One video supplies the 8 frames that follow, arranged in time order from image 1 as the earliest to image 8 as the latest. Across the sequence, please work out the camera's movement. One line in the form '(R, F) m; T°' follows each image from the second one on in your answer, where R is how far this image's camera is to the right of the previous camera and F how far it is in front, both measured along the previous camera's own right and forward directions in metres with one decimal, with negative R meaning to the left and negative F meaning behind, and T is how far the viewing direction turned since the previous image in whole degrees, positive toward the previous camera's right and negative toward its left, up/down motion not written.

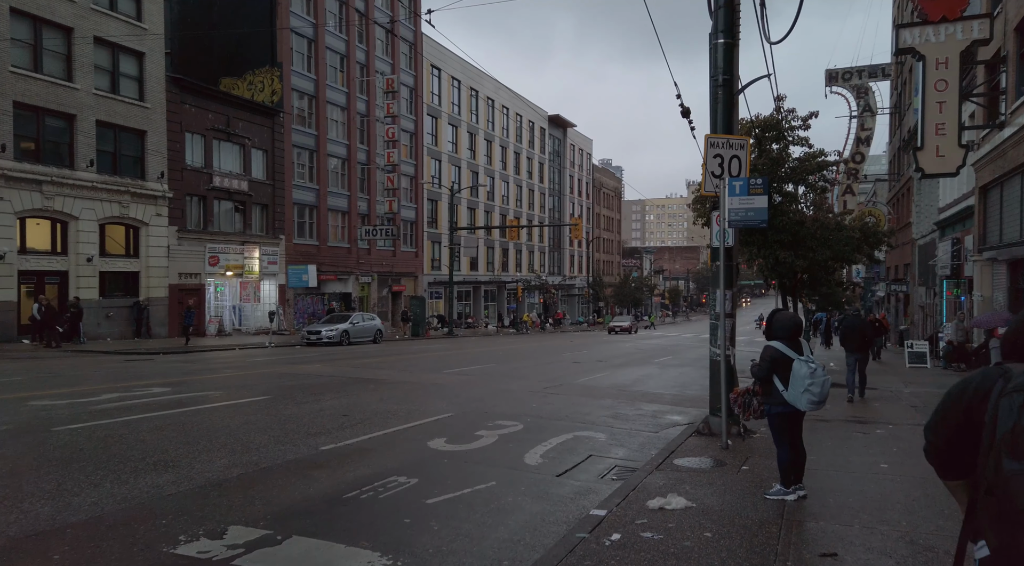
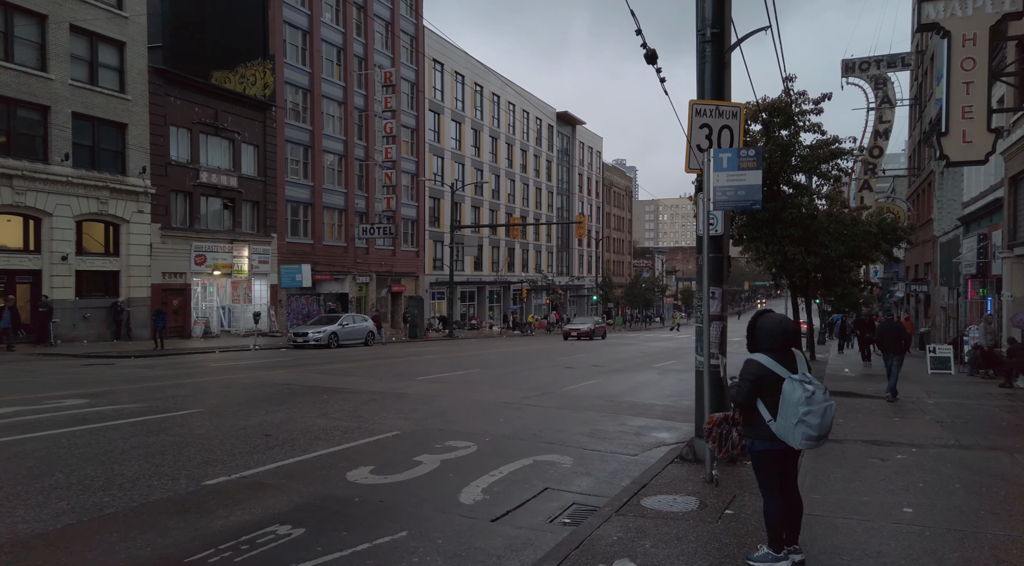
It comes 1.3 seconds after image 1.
(+0.7, +1.4) m; -1°
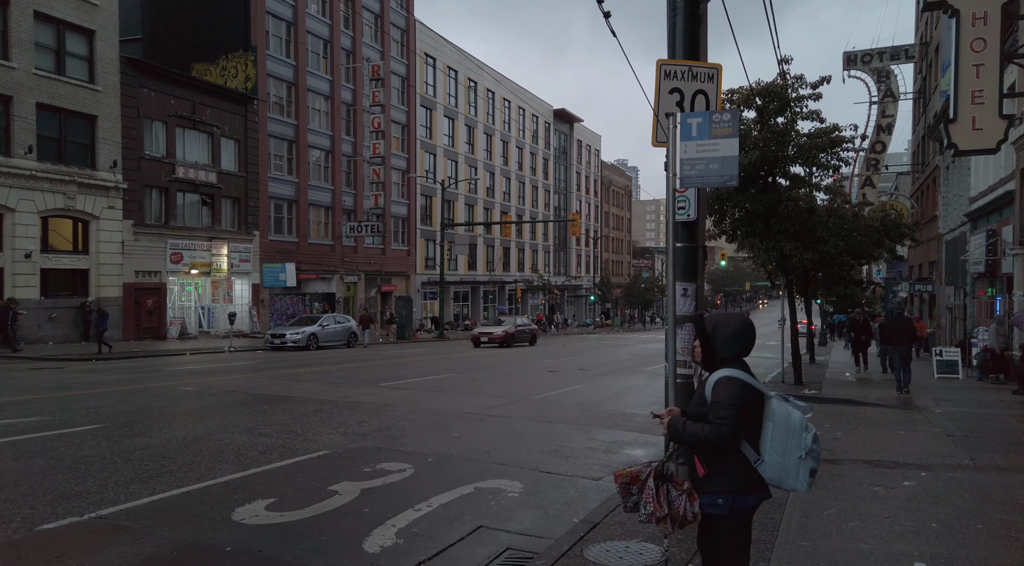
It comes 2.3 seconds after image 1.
(+0.6, +1.1) m; 0°
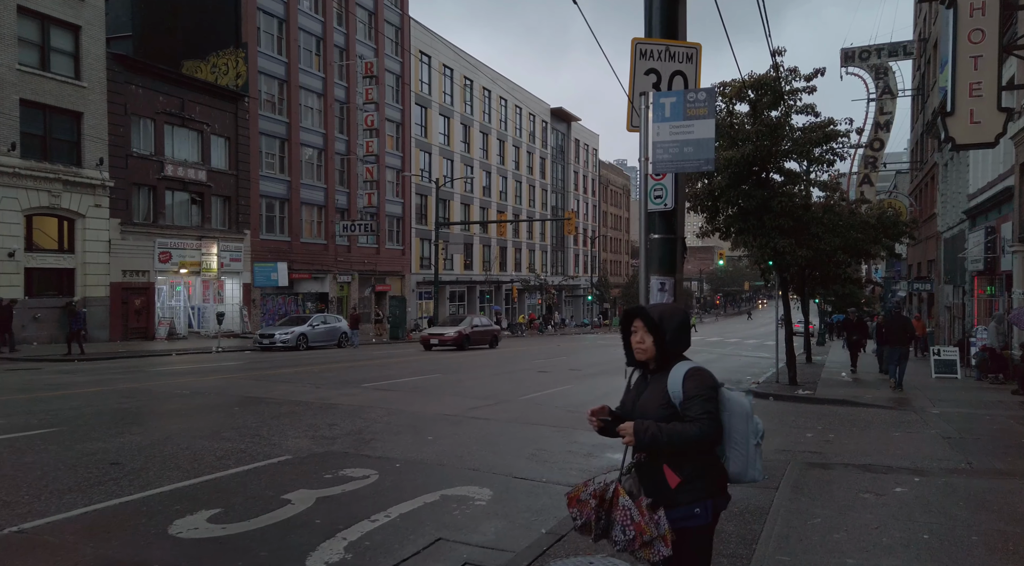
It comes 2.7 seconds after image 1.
(+0.3, +0.4) m; 0°
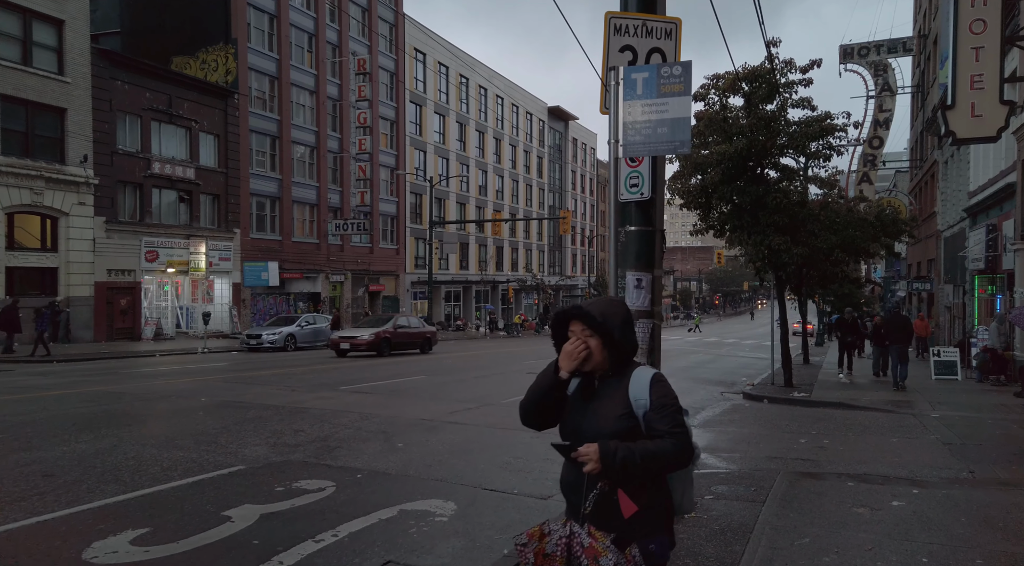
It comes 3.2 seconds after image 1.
(+0.3, +0.5) m; 0°
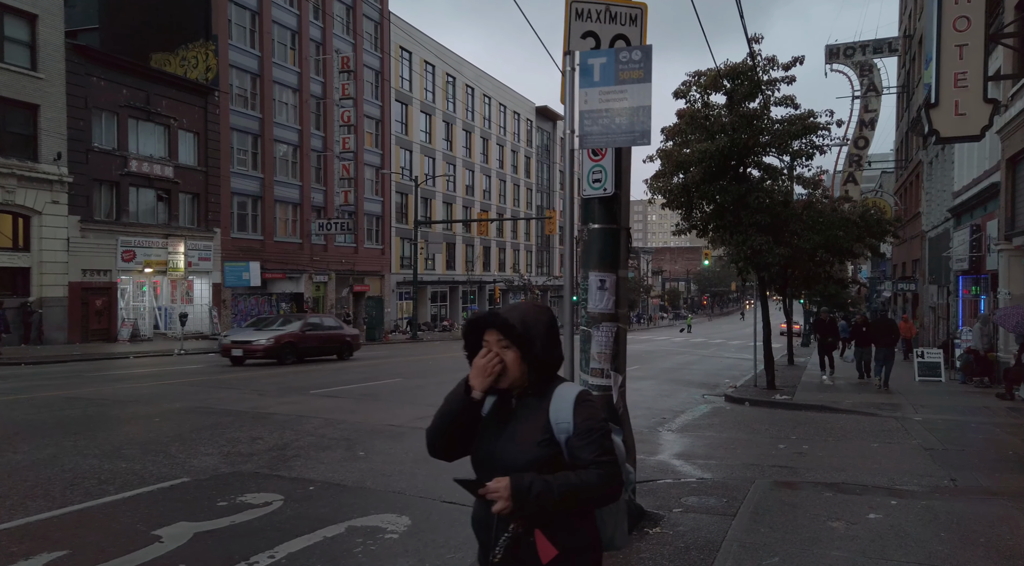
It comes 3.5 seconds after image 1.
(+0.2, +0.3) m; +1°
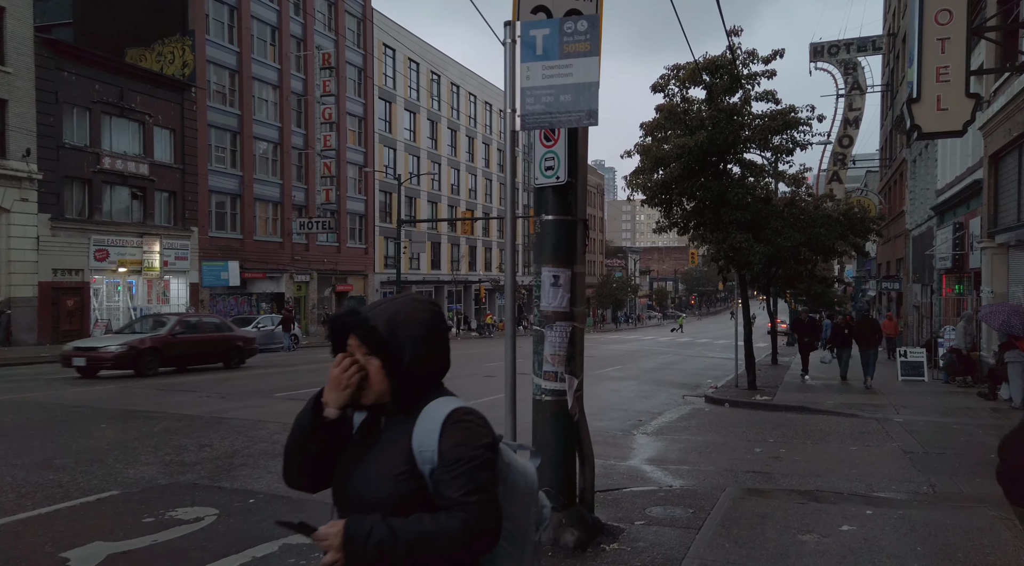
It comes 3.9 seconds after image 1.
(+0.3, +0.4) m; +1°
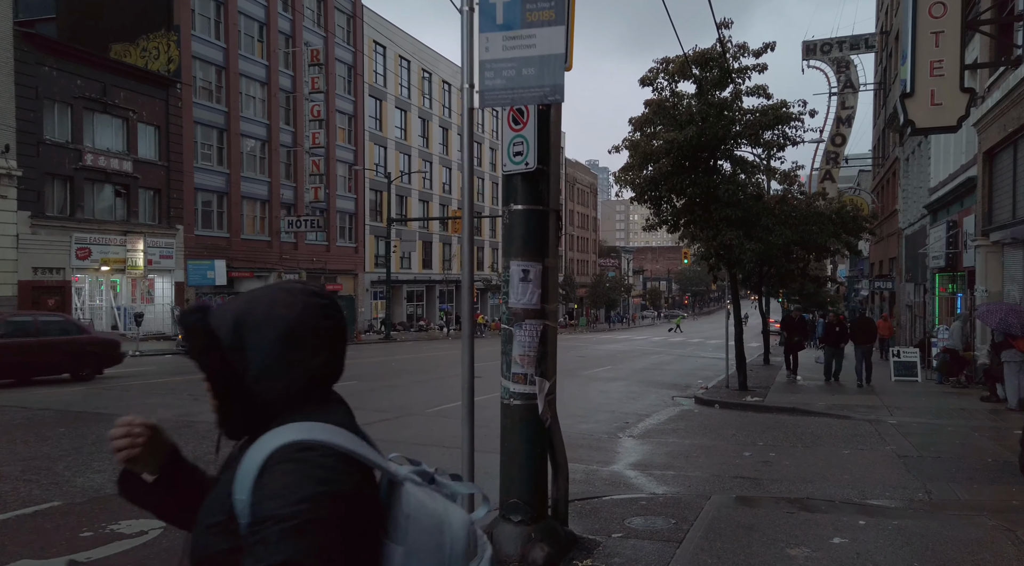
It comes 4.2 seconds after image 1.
(+0.2, +0.3) m; 0°
